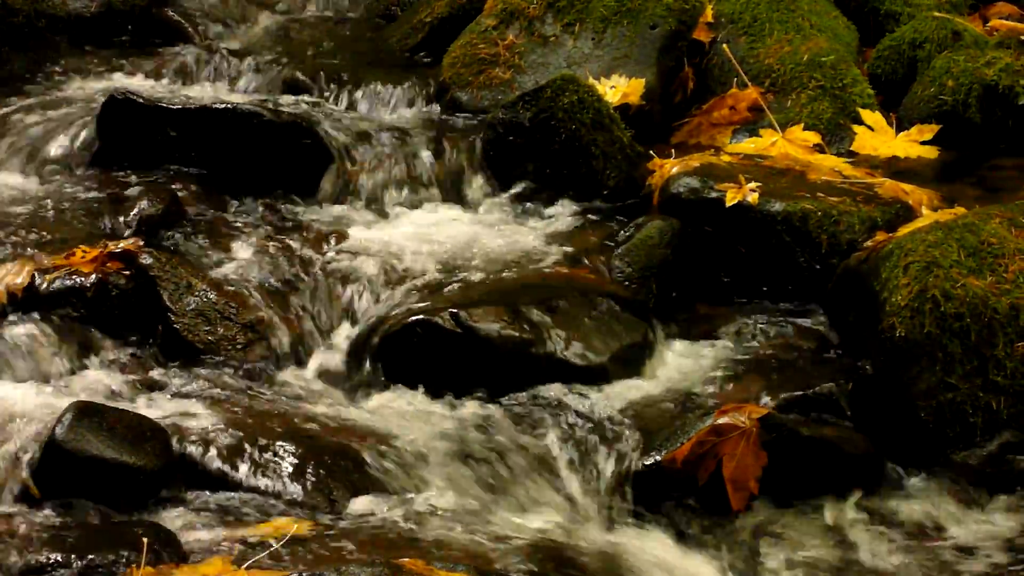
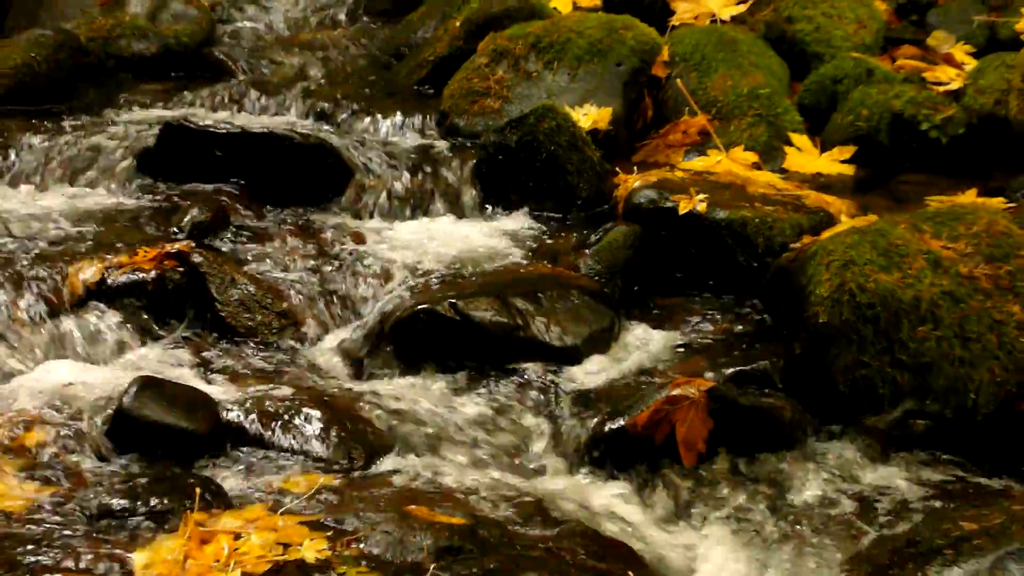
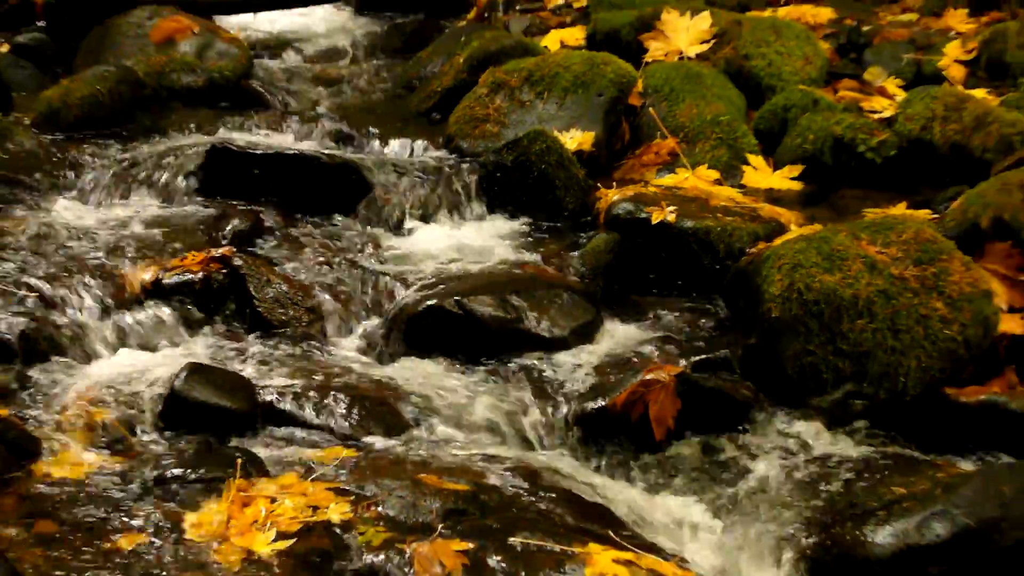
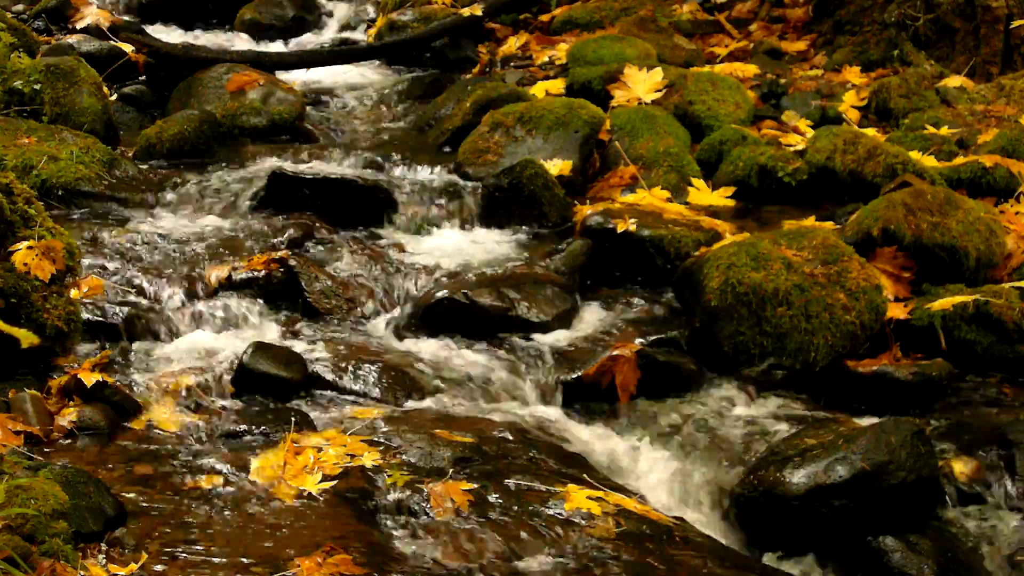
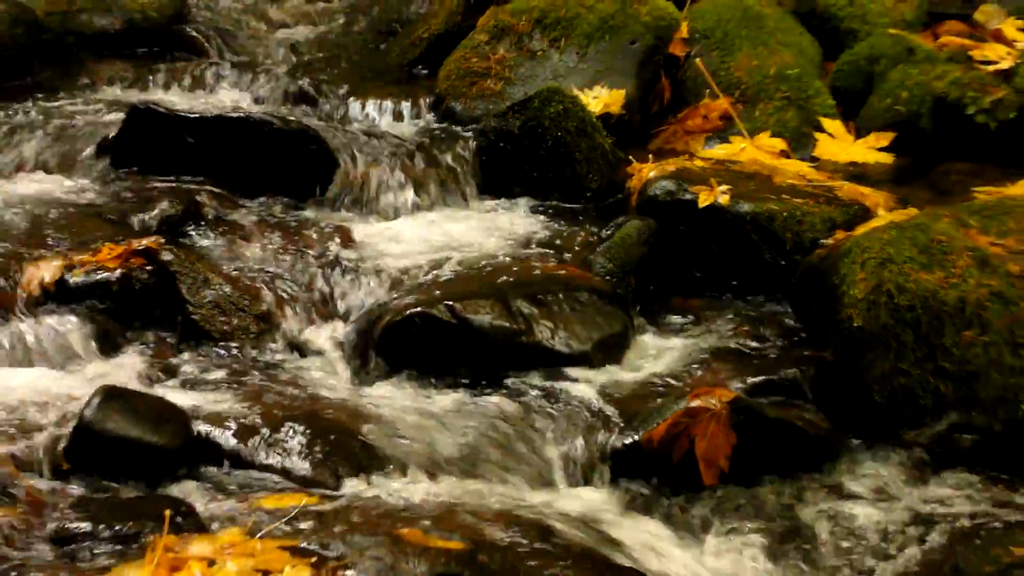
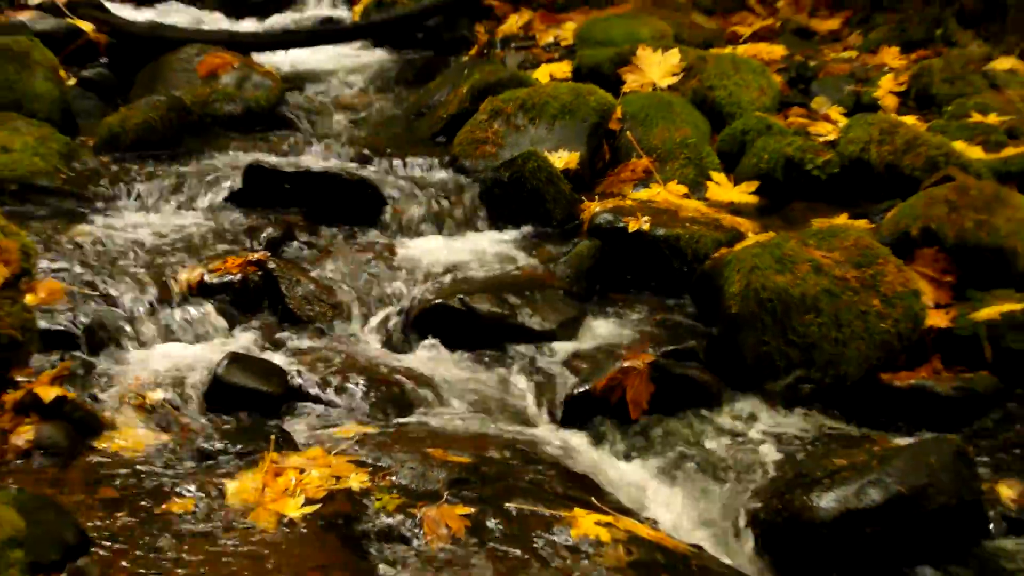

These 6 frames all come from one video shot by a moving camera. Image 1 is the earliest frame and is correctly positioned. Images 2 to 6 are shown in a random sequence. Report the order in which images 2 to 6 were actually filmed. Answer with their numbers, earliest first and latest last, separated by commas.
5, 2, 3, 6, 4
